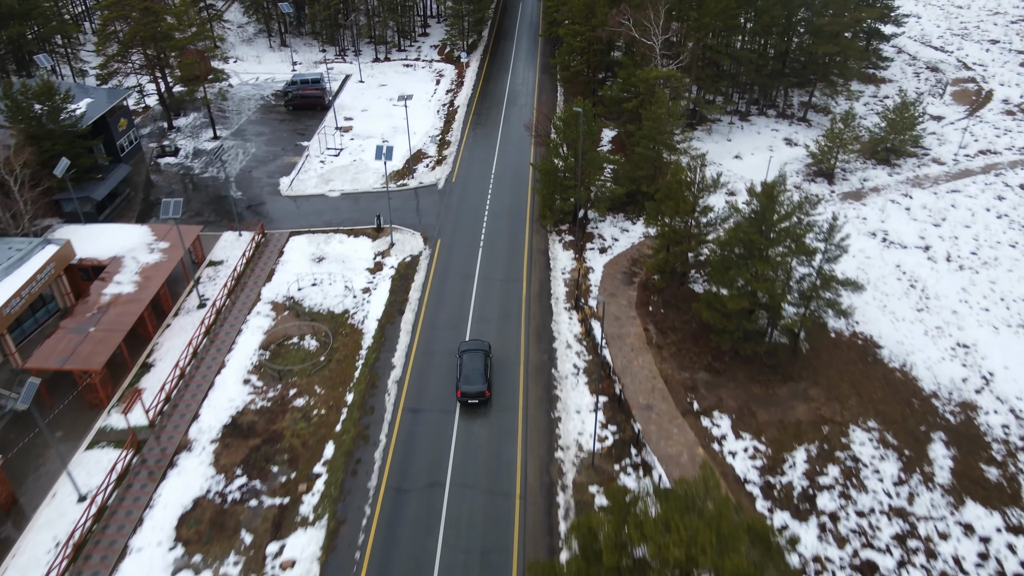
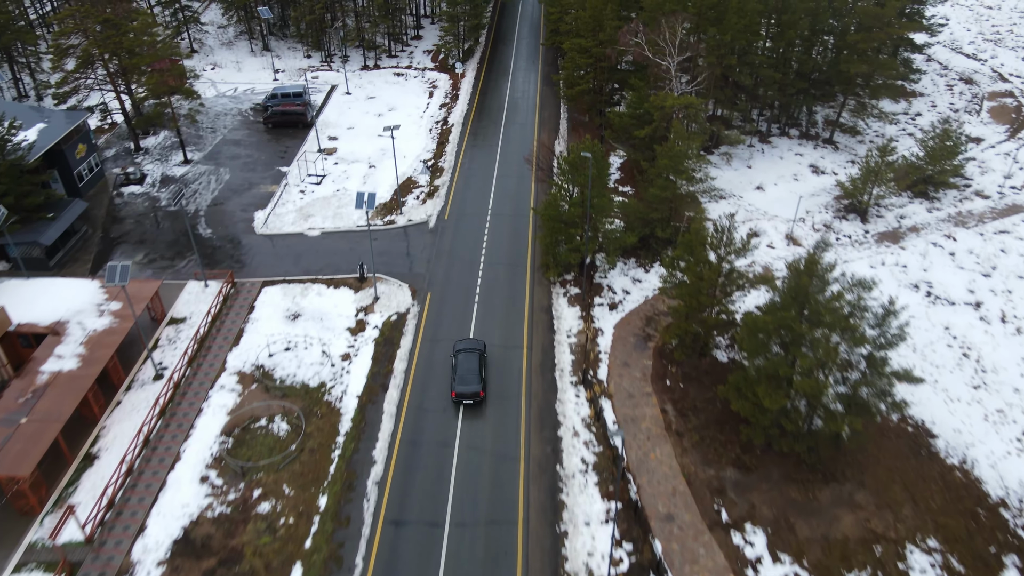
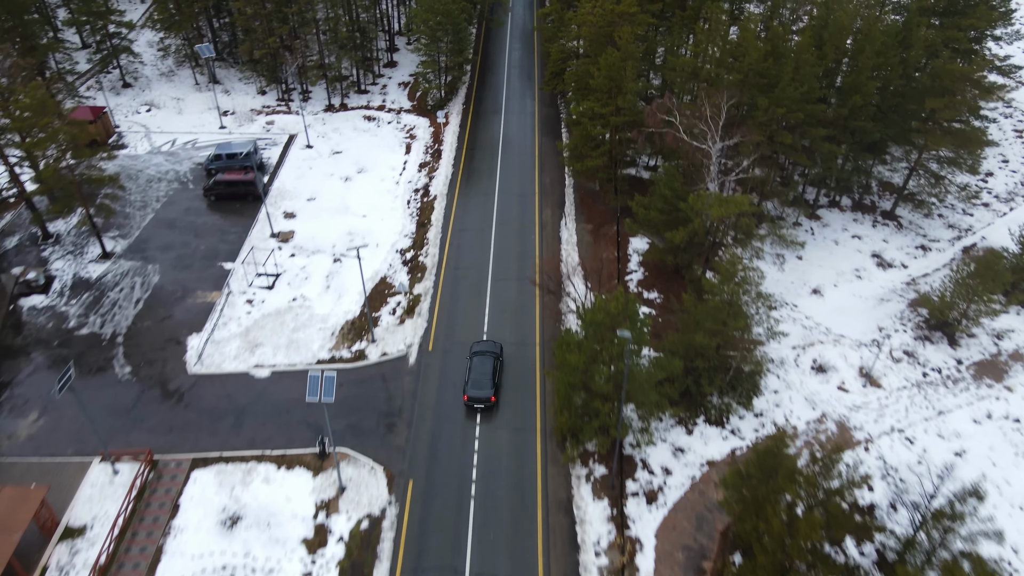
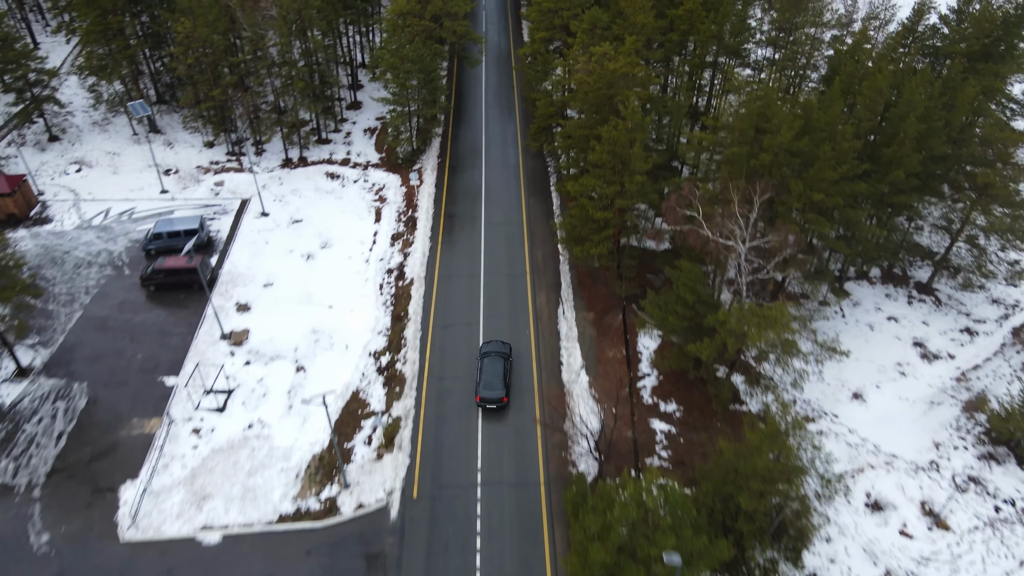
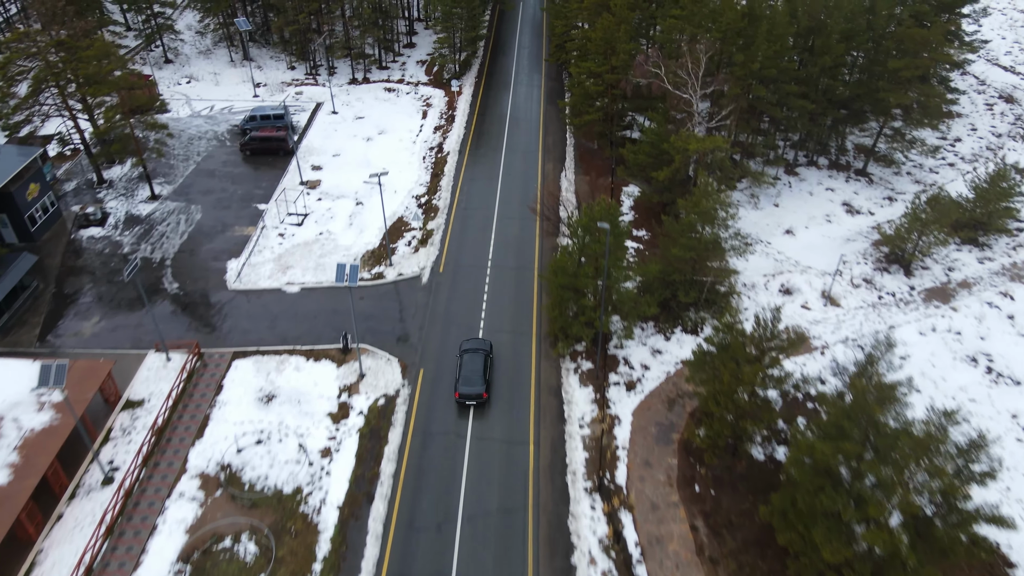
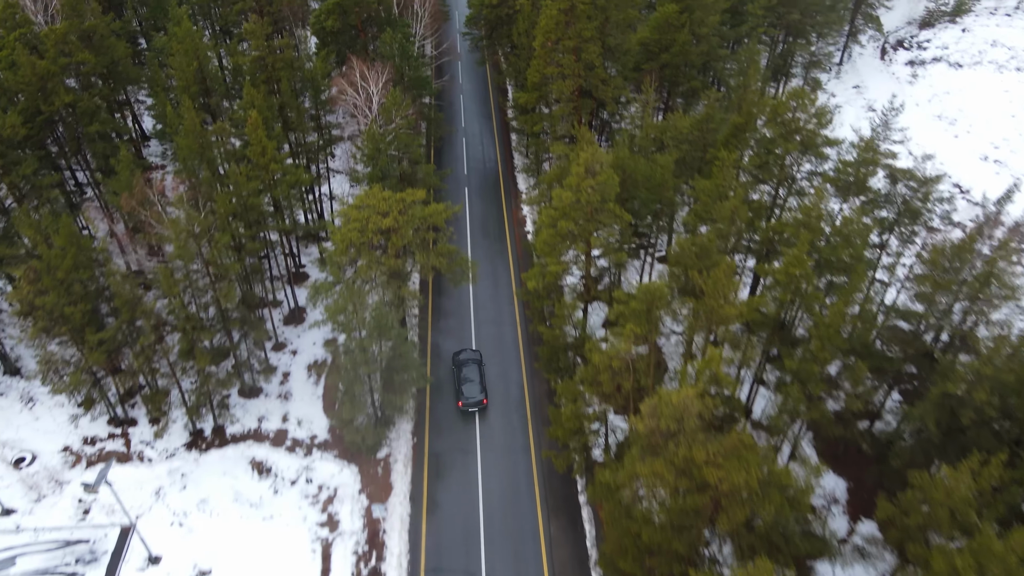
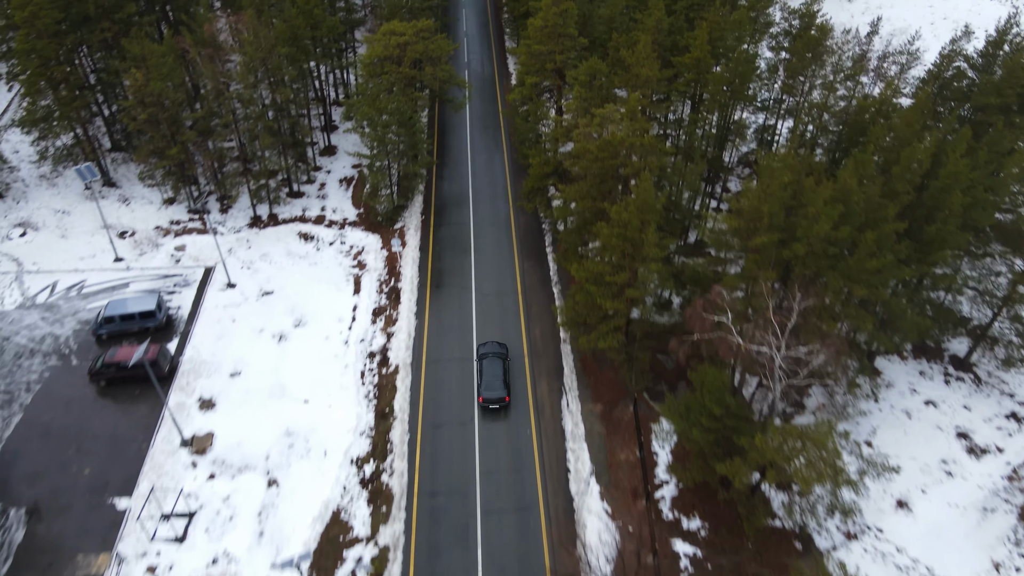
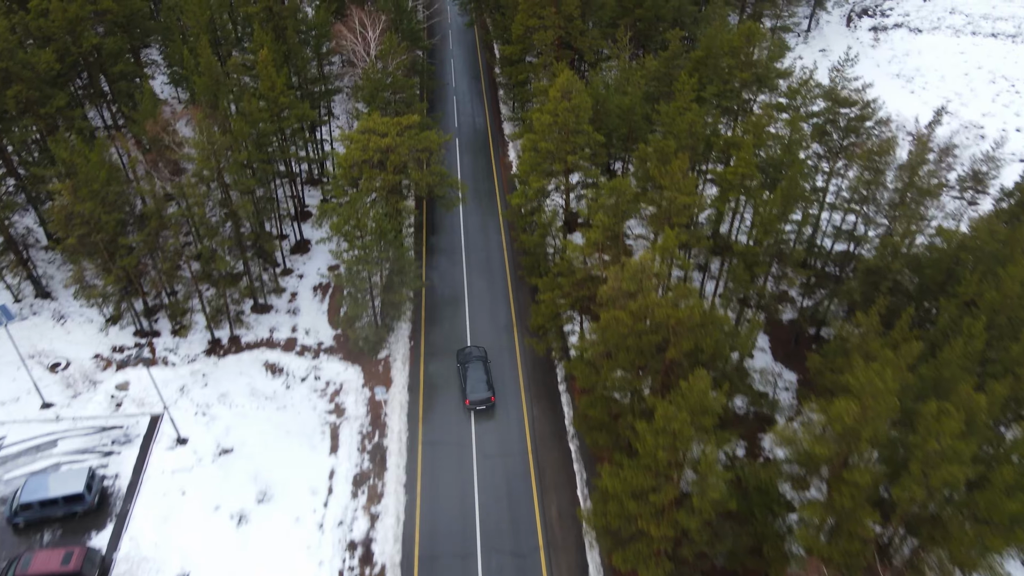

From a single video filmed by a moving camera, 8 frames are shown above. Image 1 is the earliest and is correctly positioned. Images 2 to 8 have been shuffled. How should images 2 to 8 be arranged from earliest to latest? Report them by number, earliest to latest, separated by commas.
2, 5, 3, 4, 7, 8, 6
